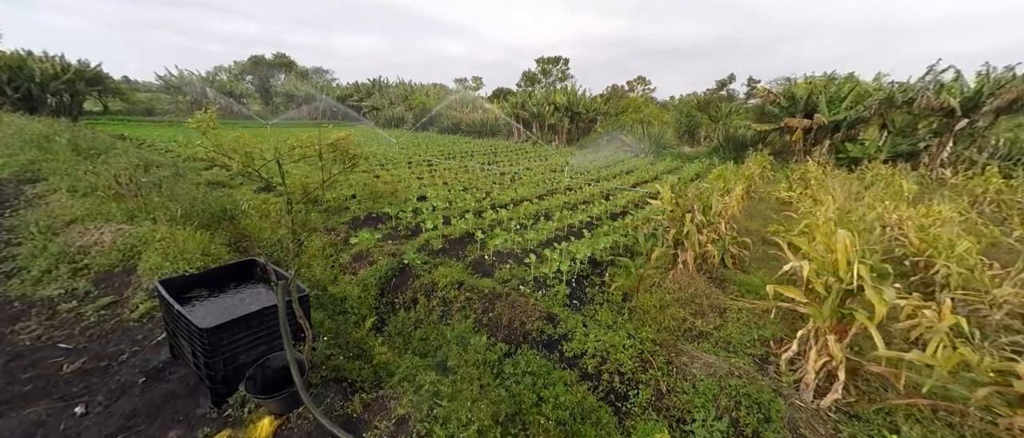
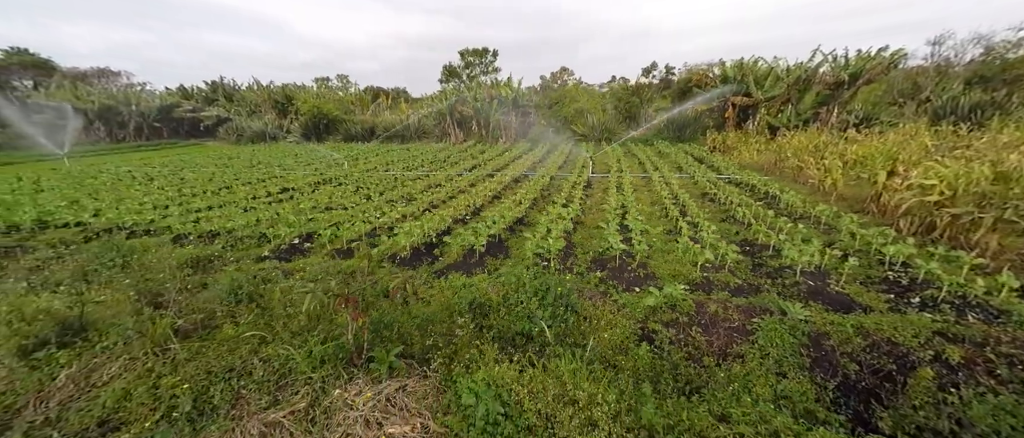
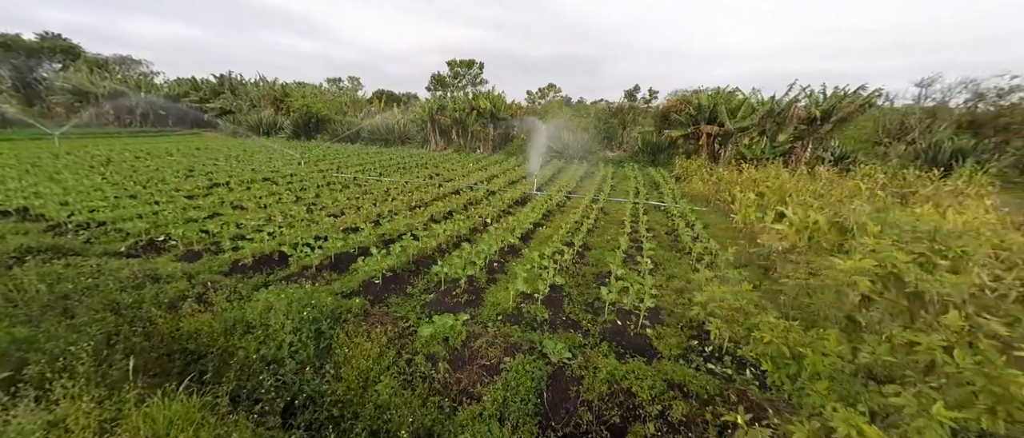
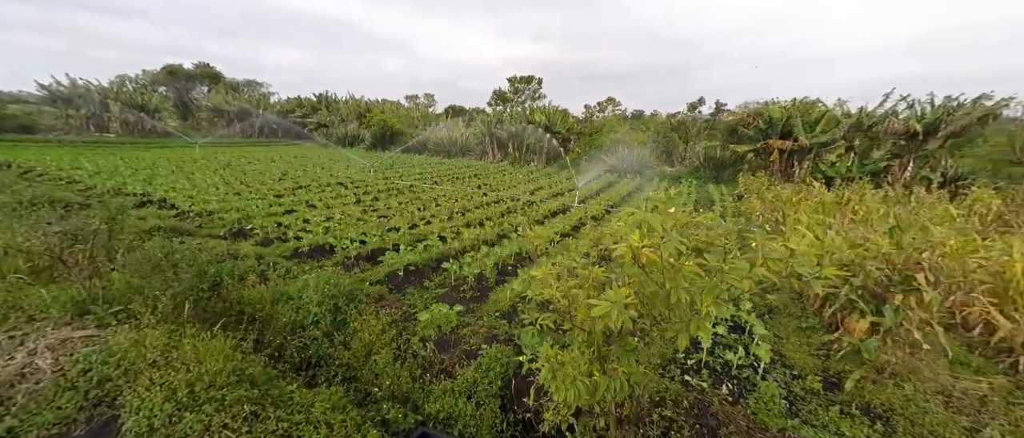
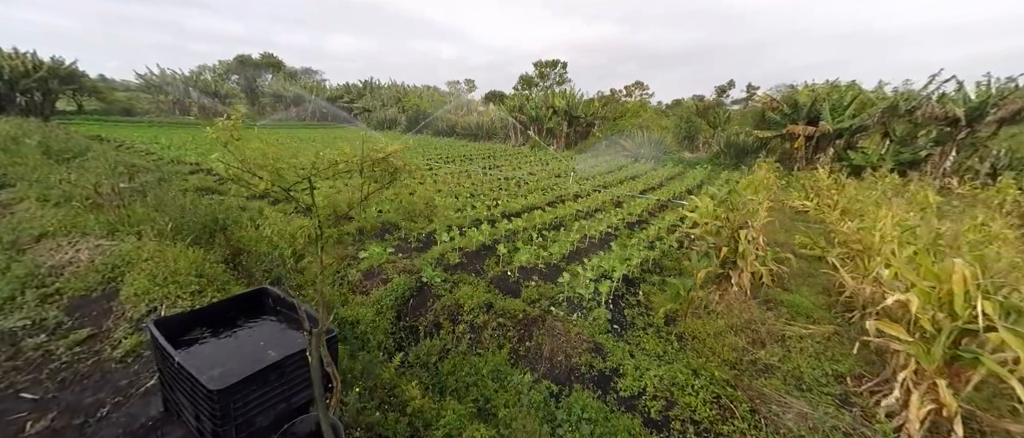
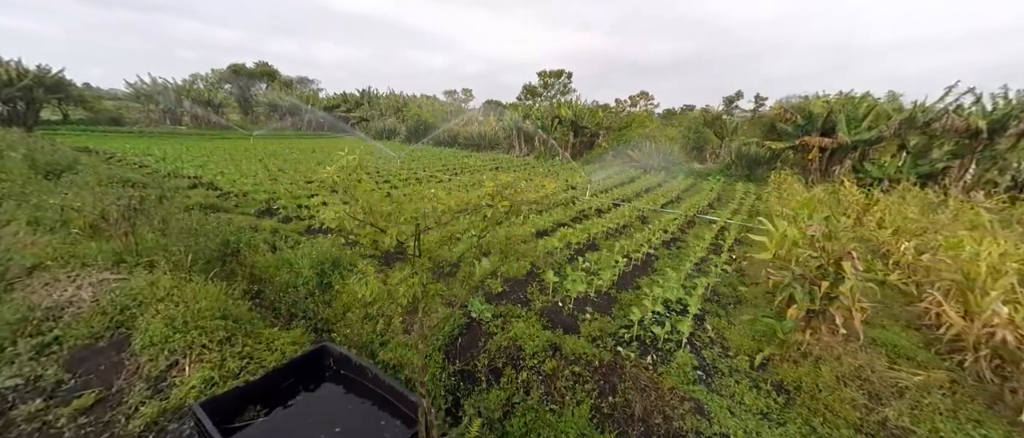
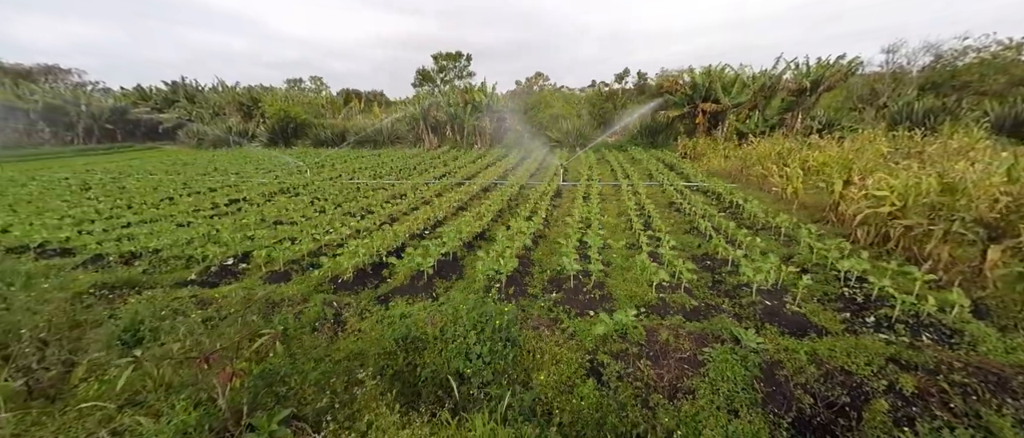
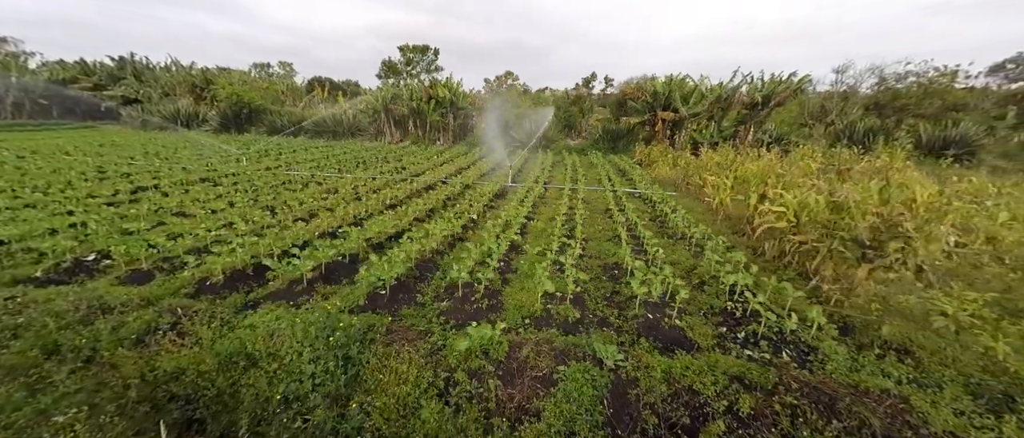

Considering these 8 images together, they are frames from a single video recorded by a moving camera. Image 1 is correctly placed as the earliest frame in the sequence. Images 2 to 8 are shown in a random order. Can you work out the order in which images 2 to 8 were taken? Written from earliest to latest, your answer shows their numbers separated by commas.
5, 6, 4, 3, 8, 7, 2
